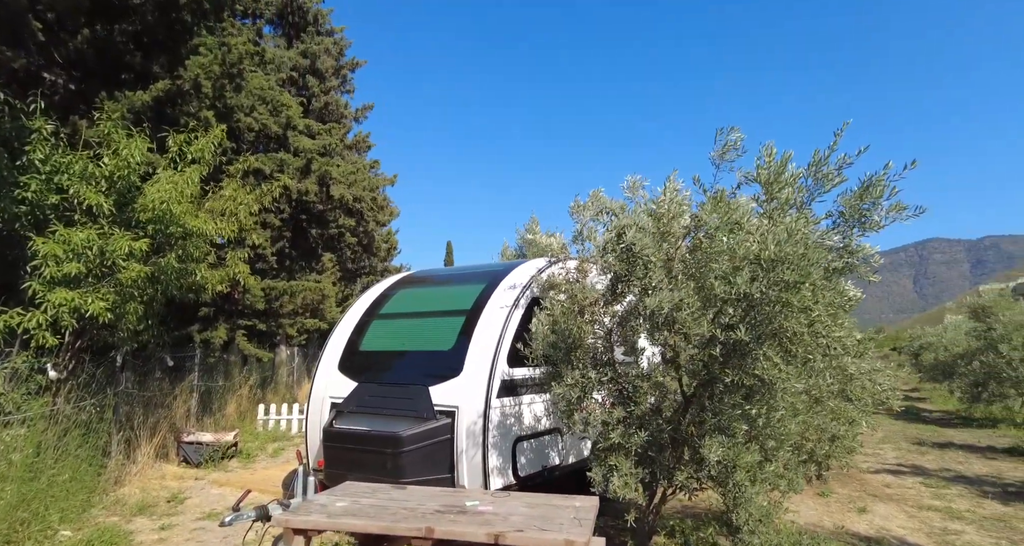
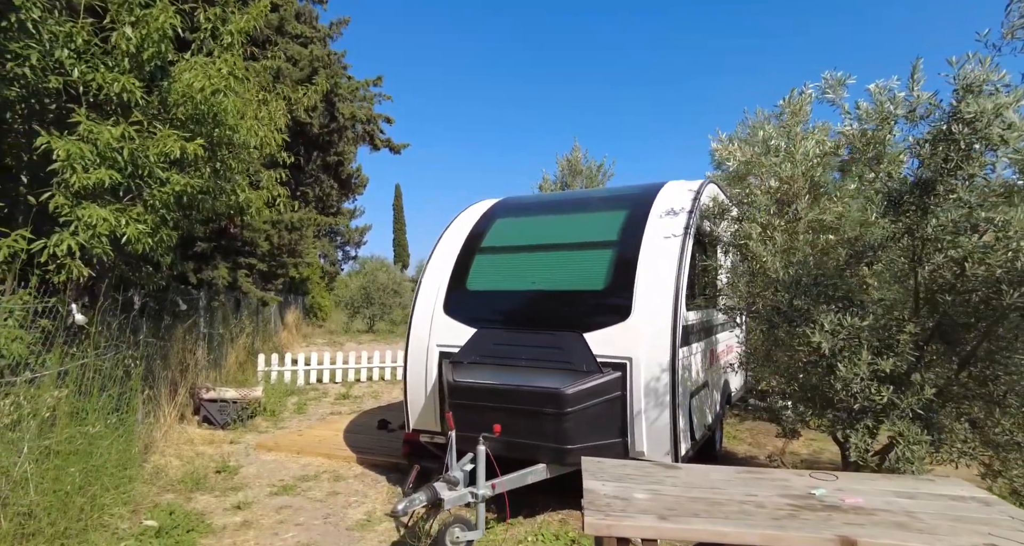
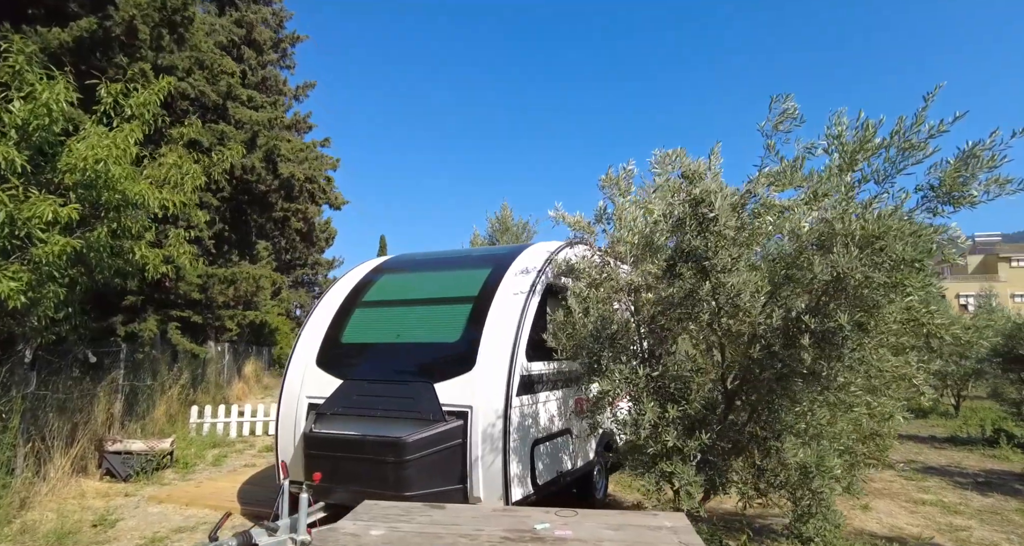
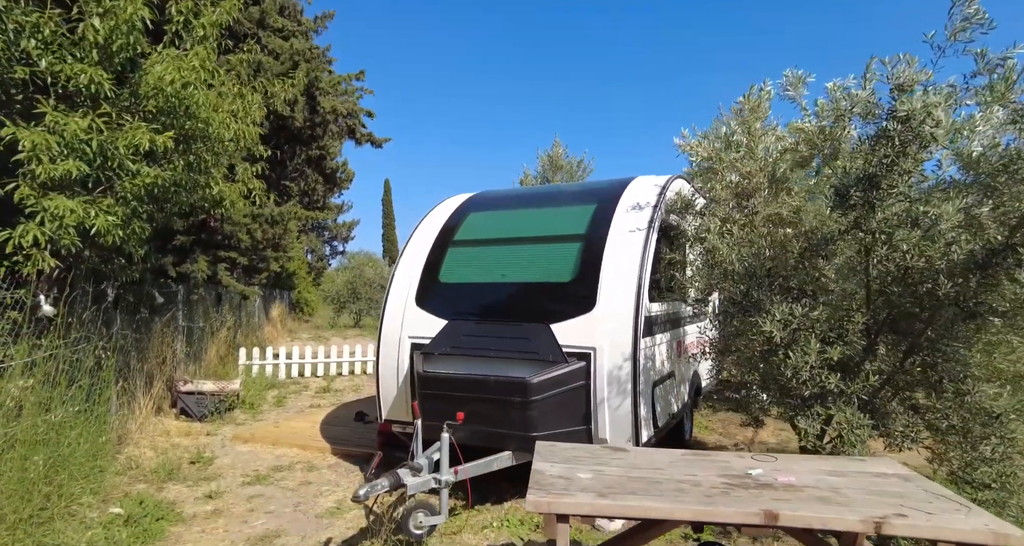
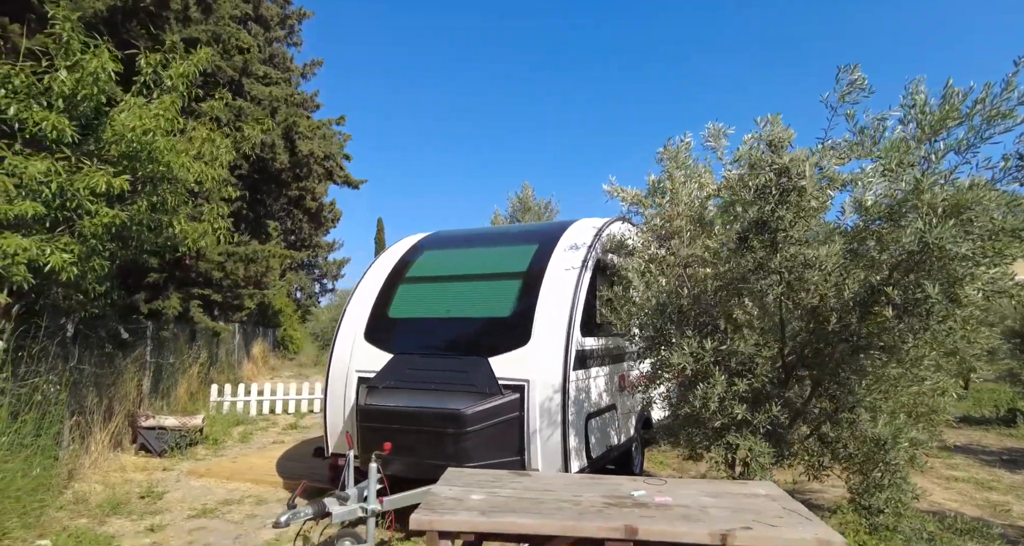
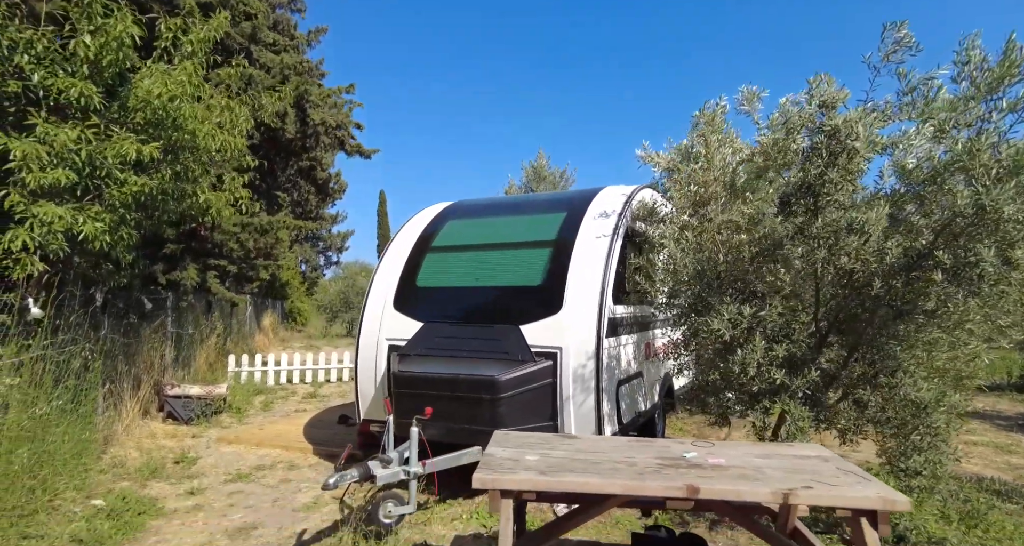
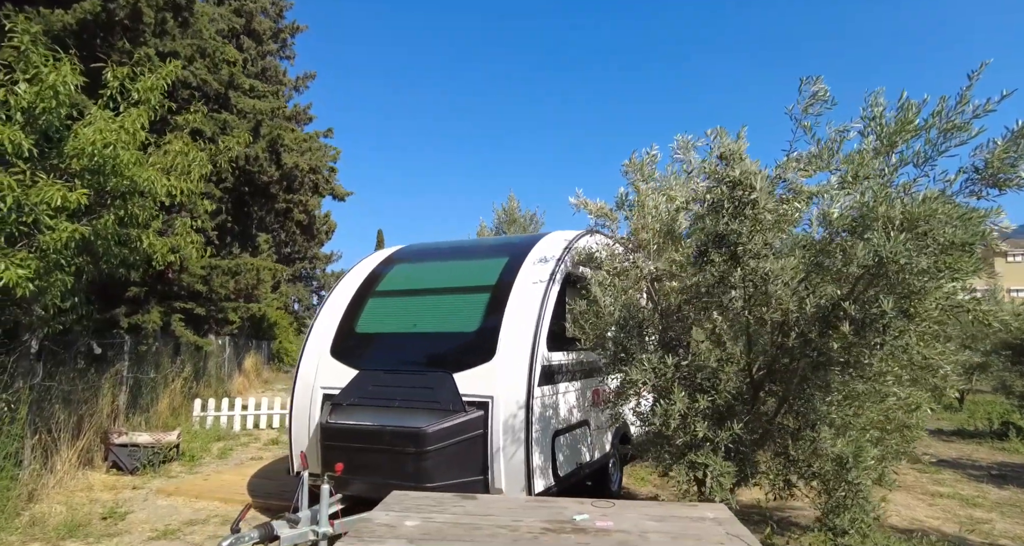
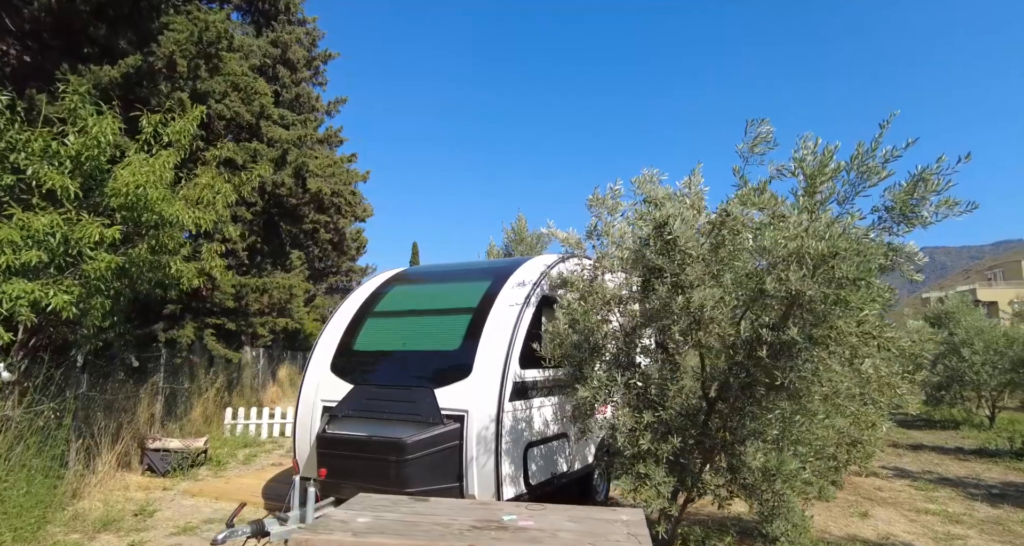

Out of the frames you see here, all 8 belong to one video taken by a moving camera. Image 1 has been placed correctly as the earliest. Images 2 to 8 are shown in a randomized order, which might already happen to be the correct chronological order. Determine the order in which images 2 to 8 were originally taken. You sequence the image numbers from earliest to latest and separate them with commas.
8, 3, 7, 5, 6, 4, 2
